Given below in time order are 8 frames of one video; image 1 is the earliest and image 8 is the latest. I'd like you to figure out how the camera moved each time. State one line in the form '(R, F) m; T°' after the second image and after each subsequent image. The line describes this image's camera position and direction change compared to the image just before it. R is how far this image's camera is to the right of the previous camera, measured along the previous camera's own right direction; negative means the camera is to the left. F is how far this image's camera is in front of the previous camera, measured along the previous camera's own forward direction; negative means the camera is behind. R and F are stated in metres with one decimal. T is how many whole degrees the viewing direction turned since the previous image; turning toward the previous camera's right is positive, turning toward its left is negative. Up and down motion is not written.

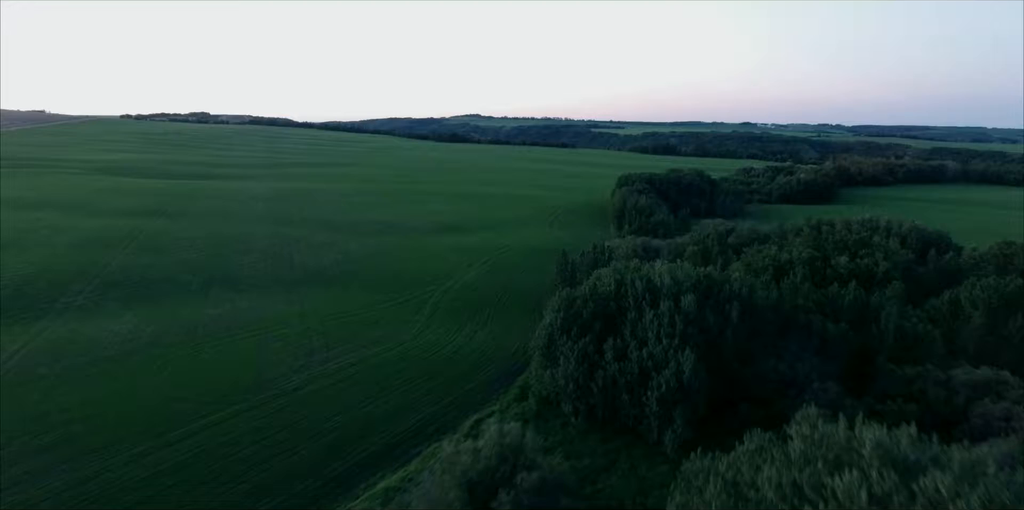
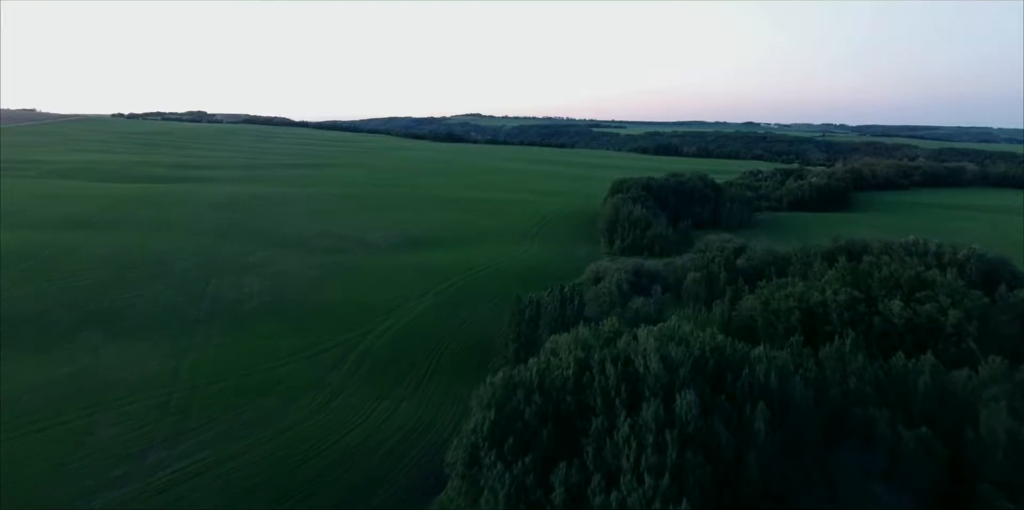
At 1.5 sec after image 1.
(+2.3, +6.1) m; 0°
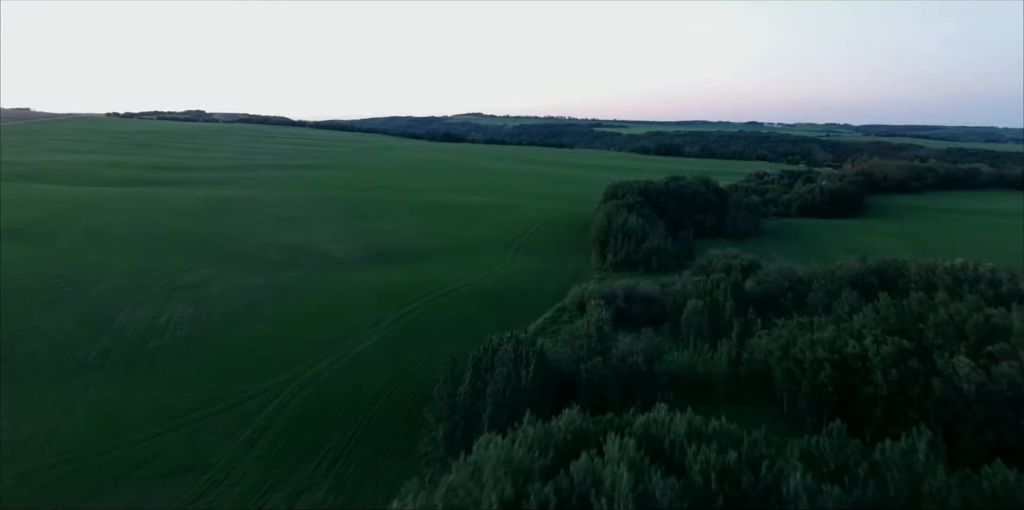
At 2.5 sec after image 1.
(+1.7, +4.4) m; 0°
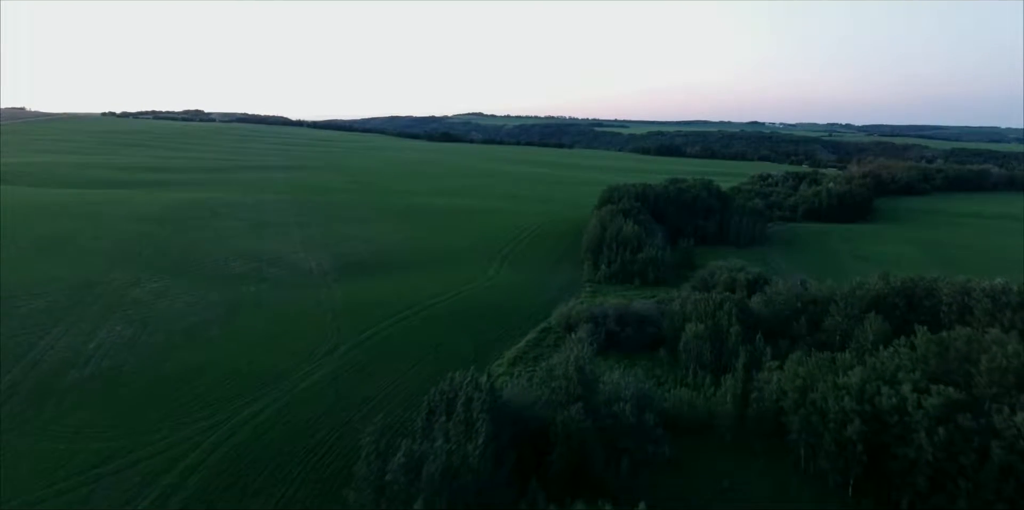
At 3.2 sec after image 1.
(+1.1, +2.7) m; 0°
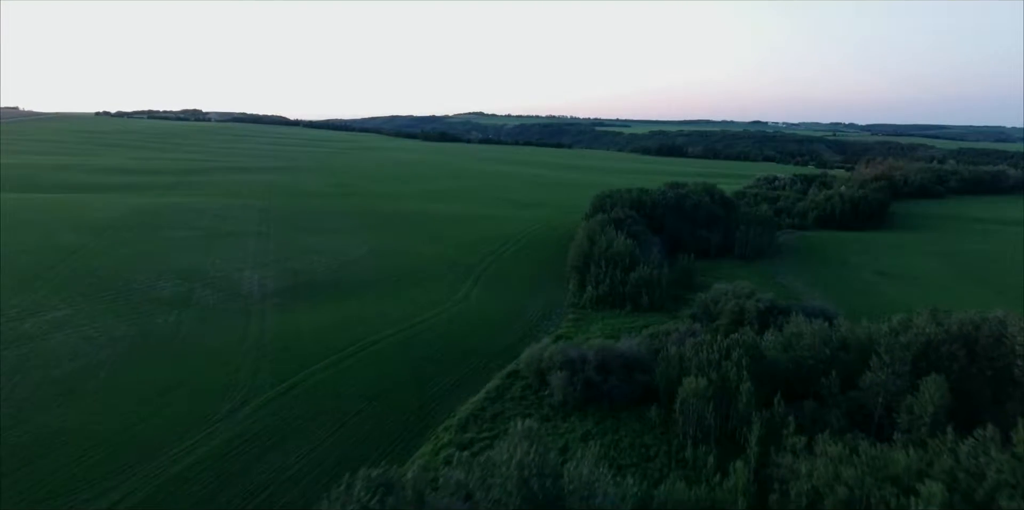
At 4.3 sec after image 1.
(+1.7, +4.3) m; 0°
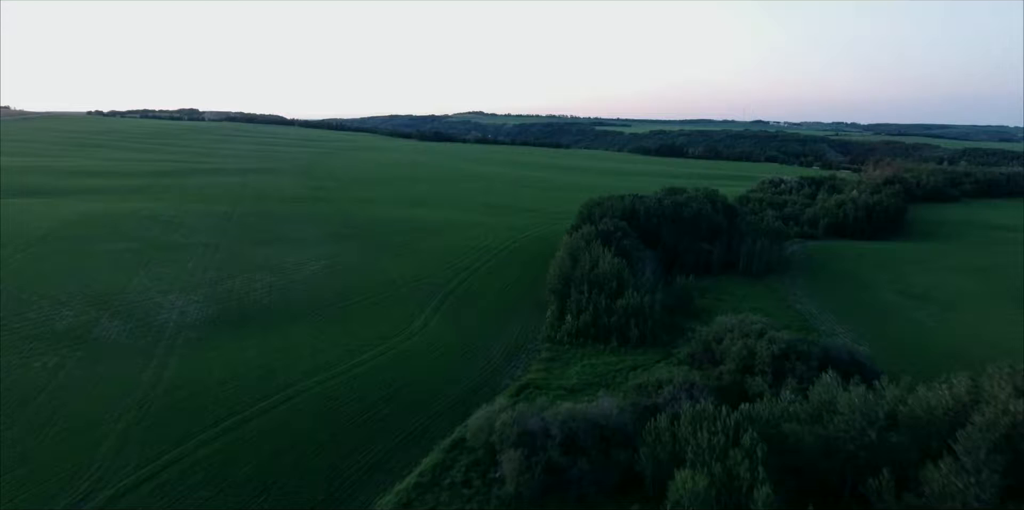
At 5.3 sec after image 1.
(+1.8, +4.4) m; 0°
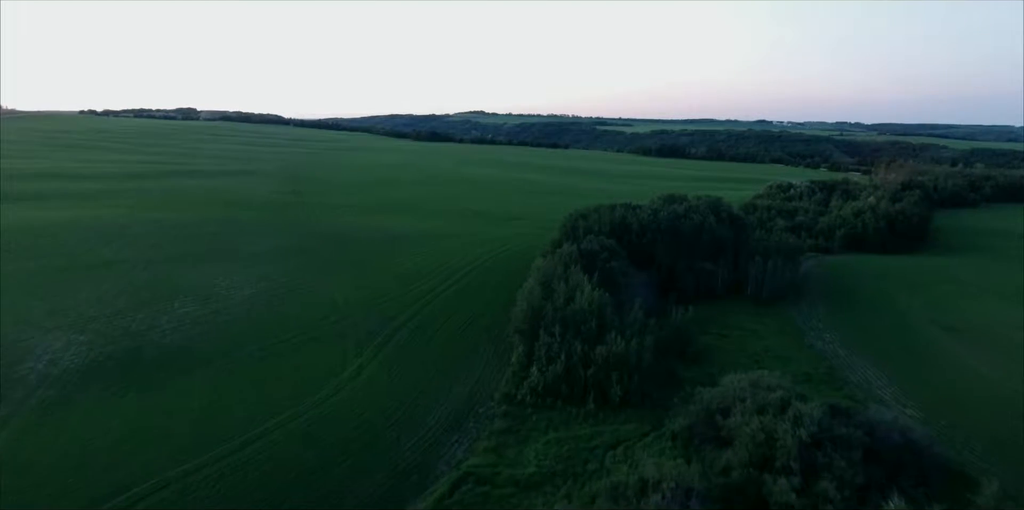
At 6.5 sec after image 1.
(+2.0, +4.9) m; 0°
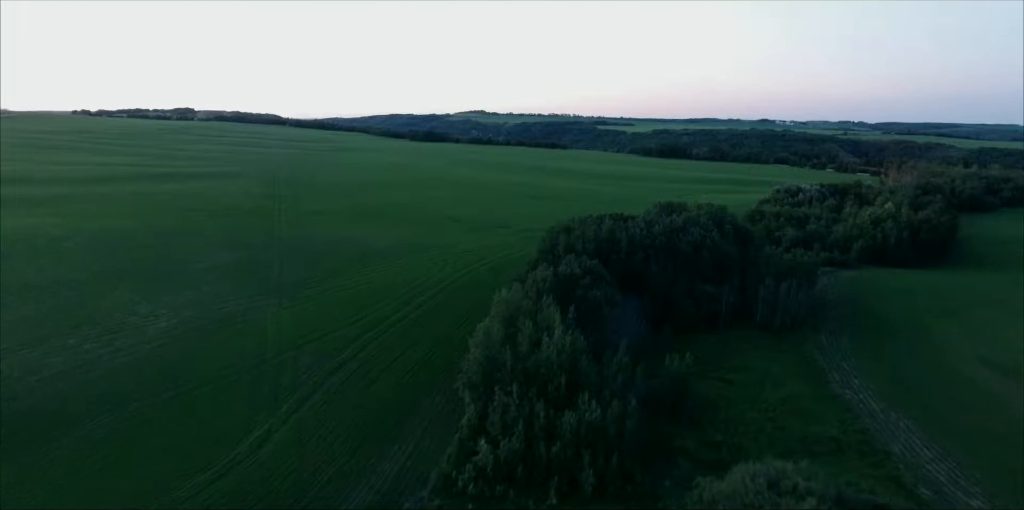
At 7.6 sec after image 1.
(+1.8, +4.3) m; 0°
